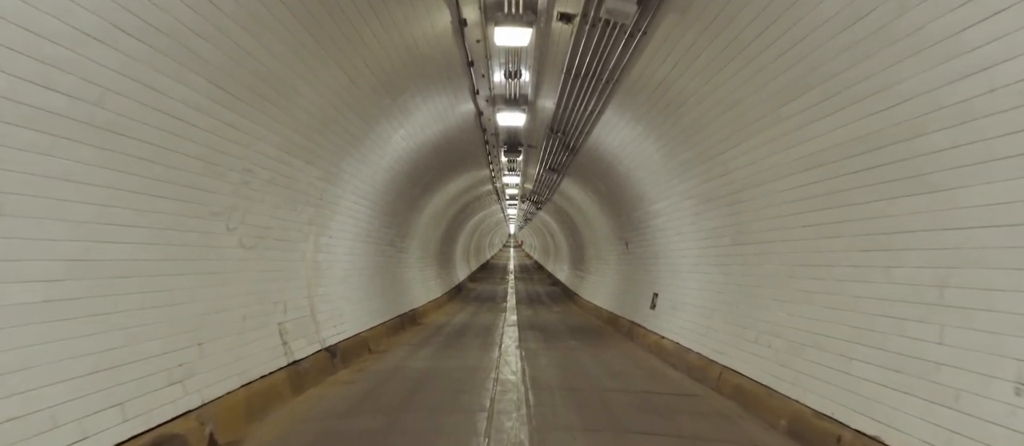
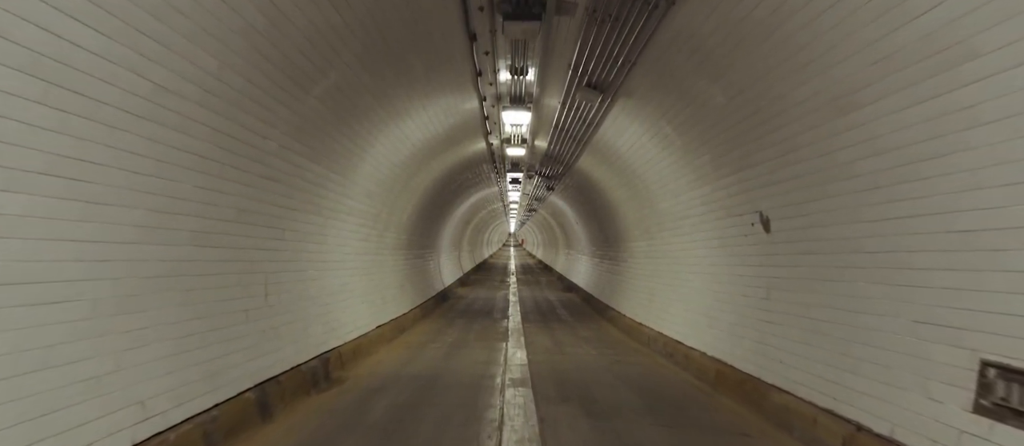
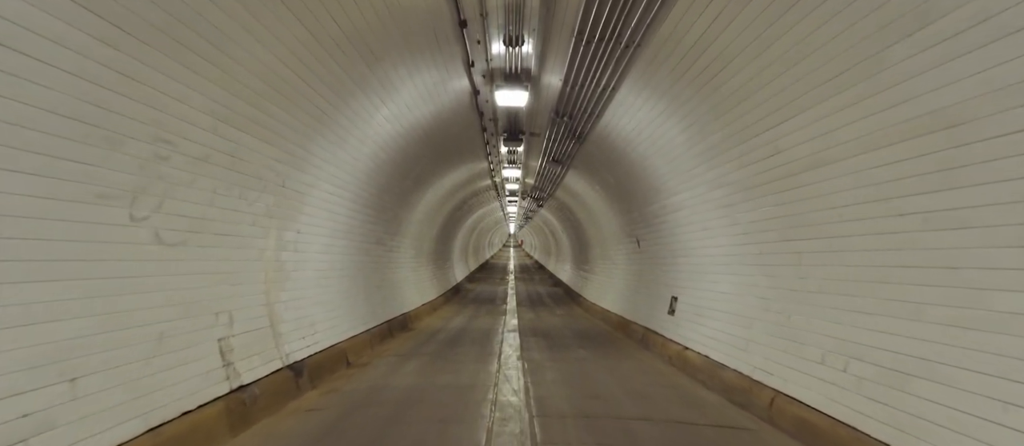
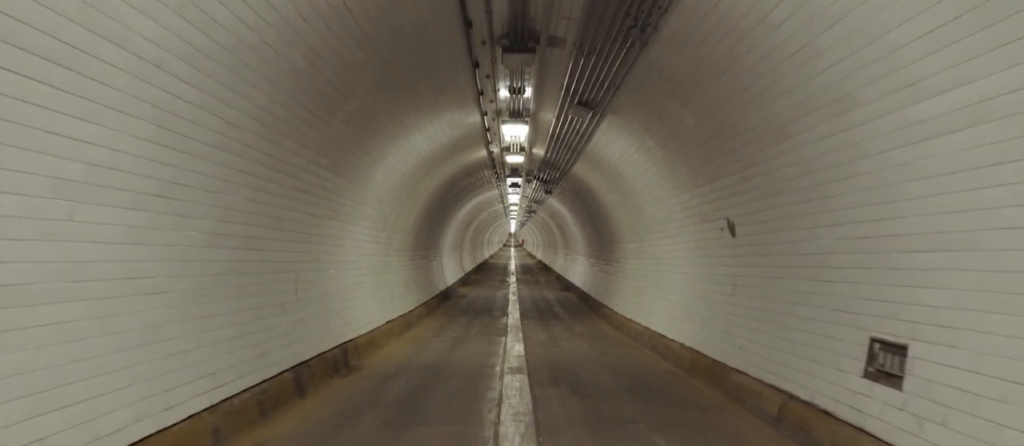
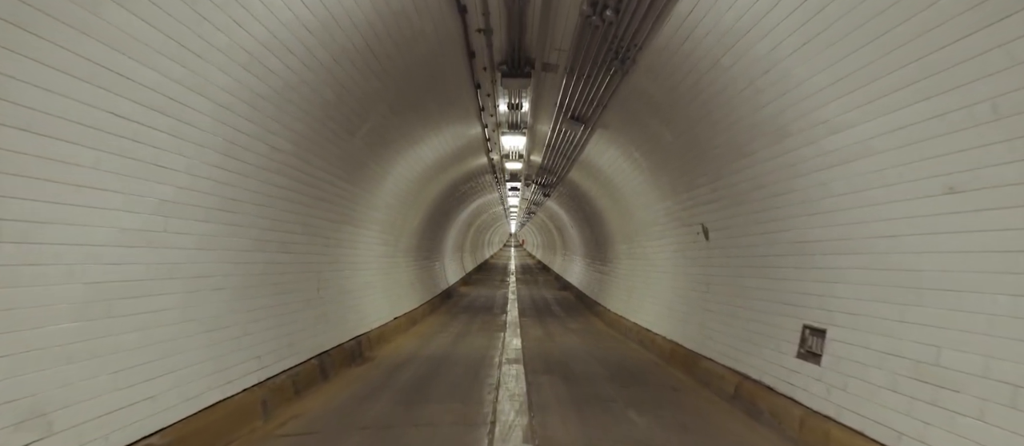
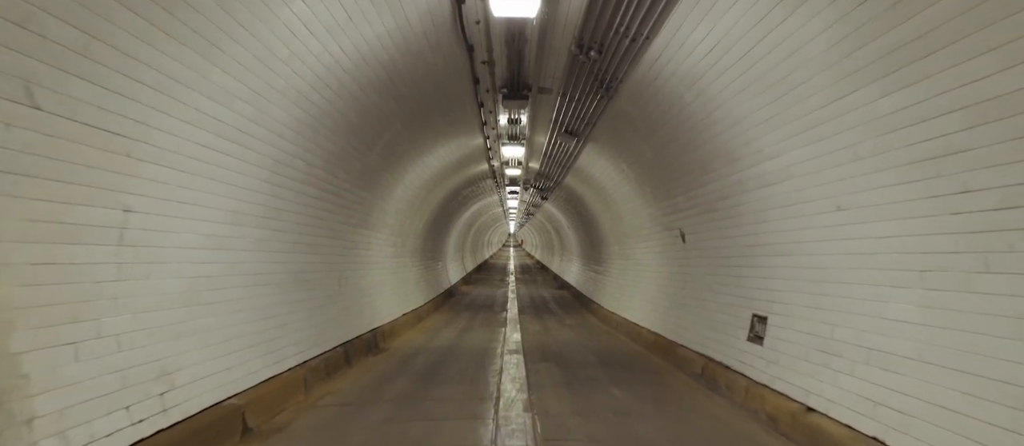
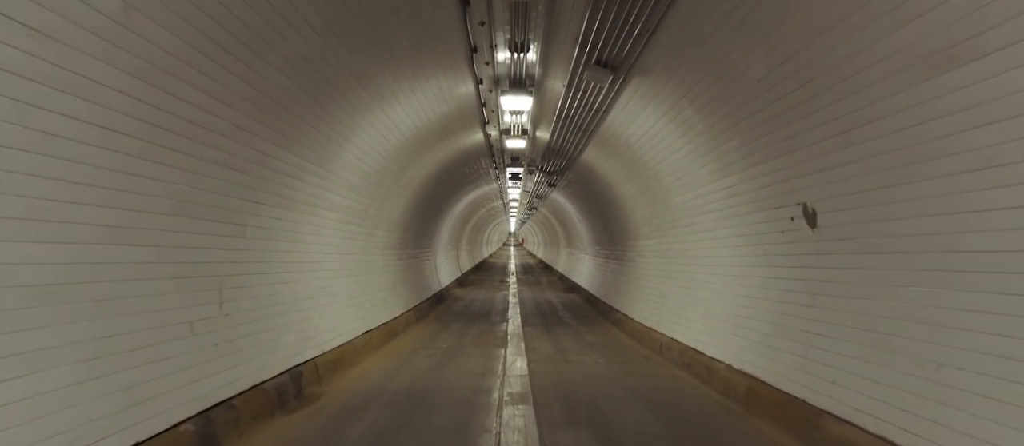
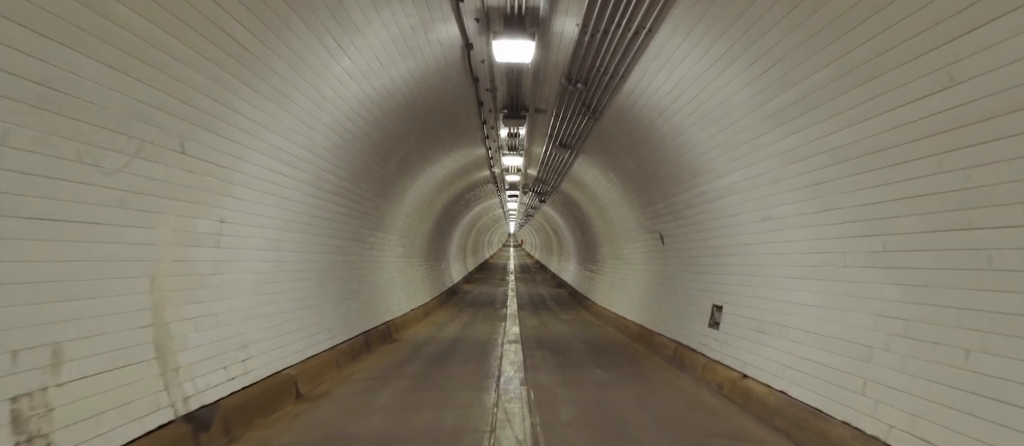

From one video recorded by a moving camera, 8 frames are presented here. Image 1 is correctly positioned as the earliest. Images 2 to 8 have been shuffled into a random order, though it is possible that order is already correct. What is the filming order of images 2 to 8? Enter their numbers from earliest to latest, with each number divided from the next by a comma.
3, 8, 6, 5, 4, 2, 7
